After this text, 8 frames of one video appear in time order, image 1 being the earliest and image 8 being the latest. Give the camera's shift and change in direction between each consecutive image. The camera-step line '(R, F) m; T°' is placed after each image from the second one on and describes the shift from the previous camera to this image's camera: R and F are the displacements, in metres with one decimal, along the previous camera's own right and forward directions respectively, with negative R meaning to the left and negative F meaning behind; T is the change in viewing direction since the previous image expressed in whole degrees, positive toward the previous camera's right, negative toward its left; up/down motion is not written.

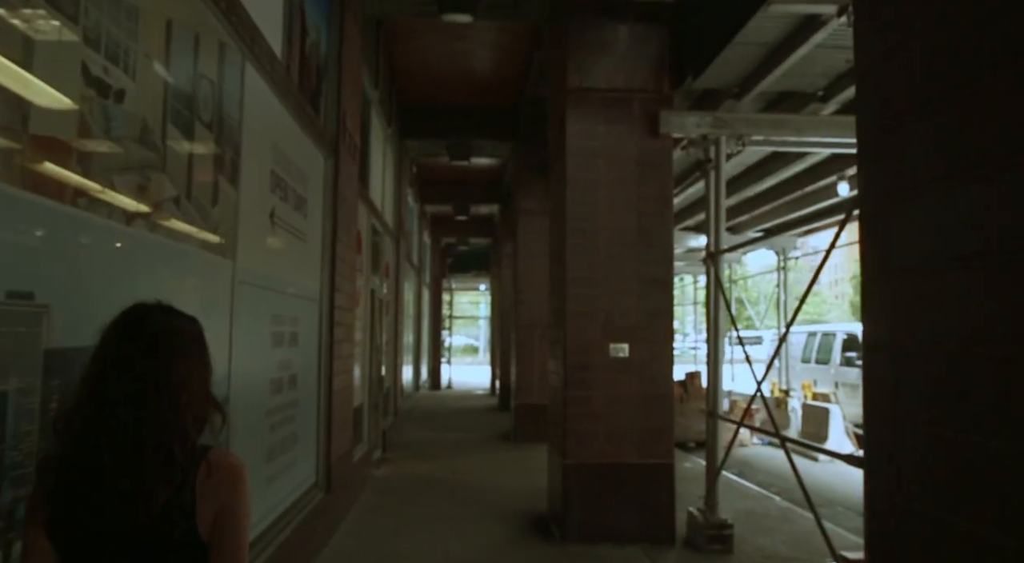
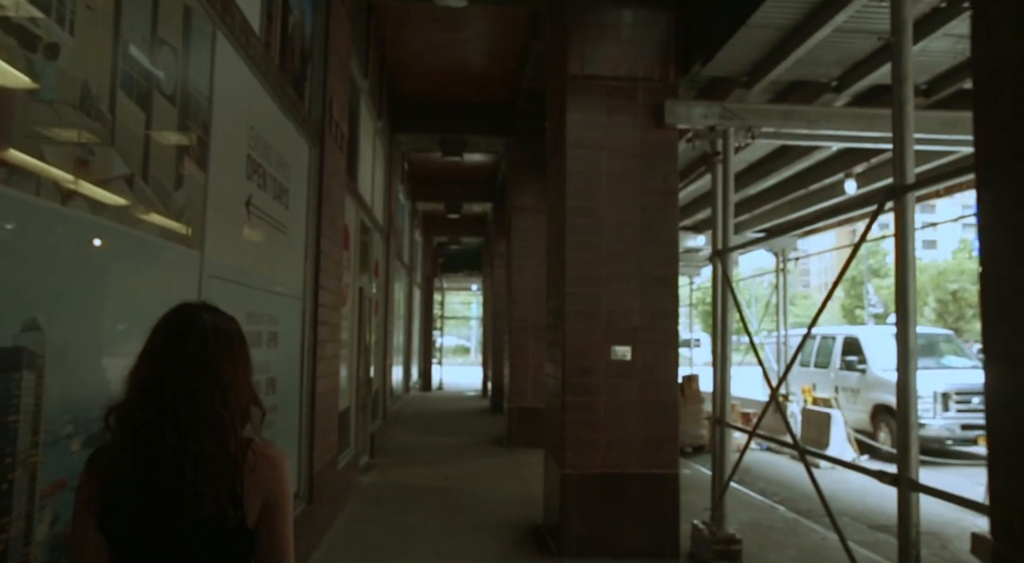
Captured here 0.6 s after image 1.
(0.0, +0.3) m; +1°
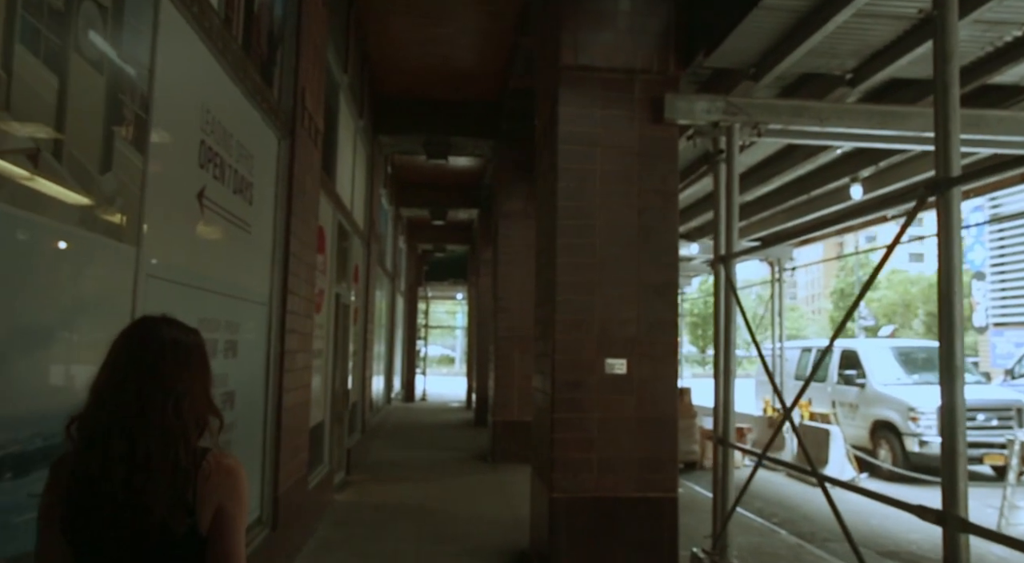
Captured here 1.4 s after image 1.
(0.0, +0.4) m; +1°
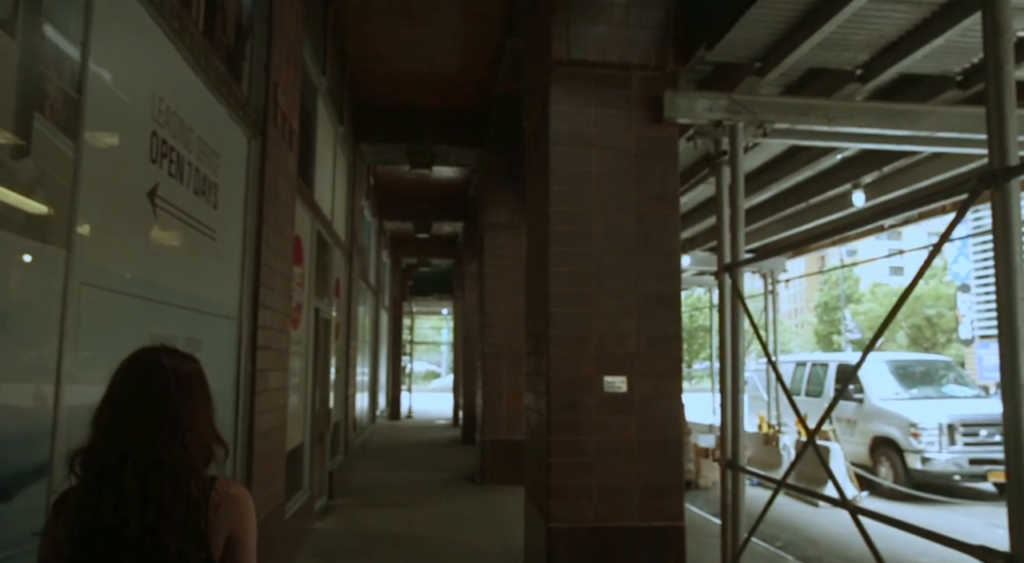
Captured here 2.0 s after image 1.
(0.0, +0.4) m; +1°
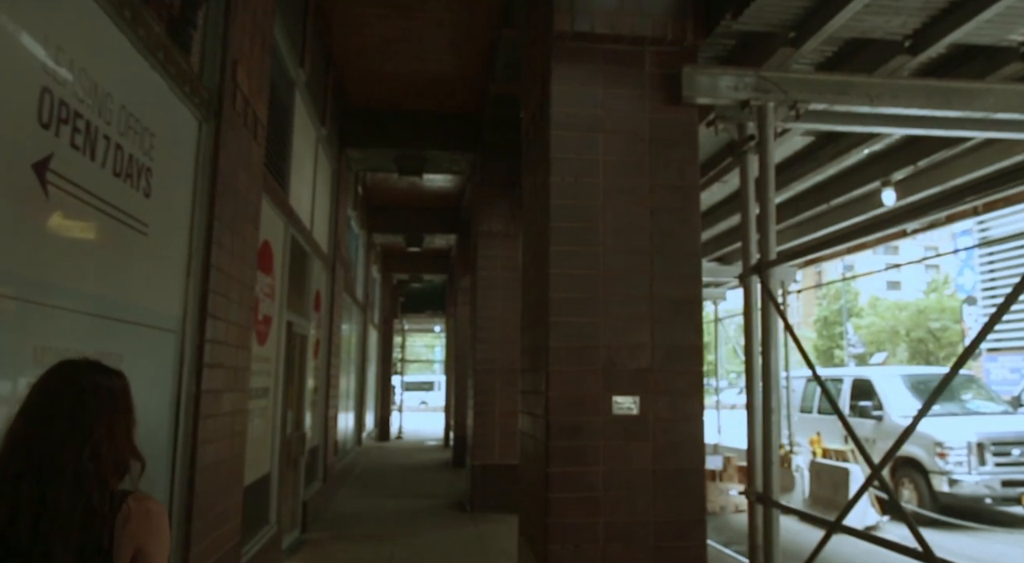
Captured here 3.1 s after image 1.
(0.0, +0.7) m; 0°
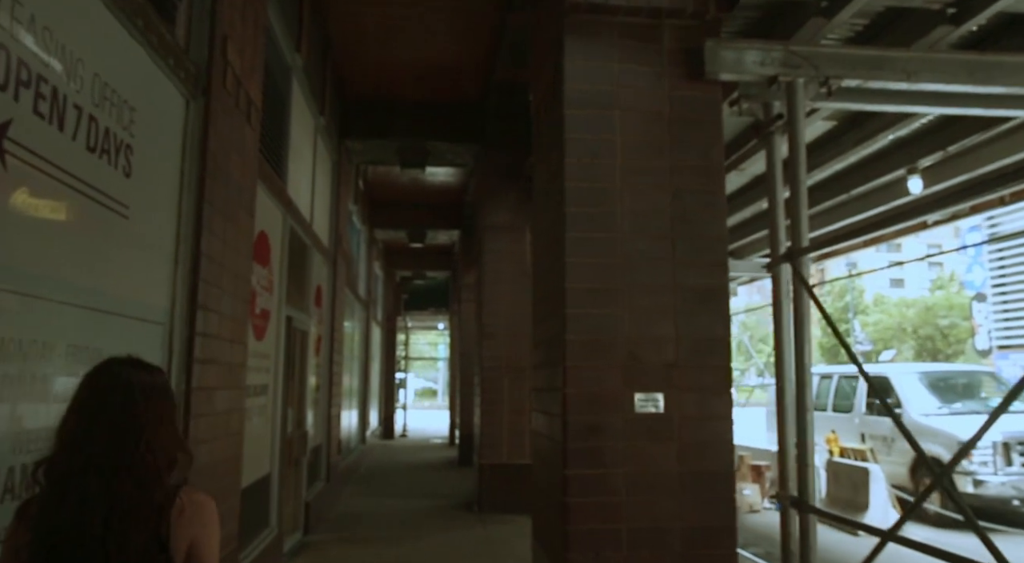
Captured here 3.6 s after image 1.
(0.0, +0.3) m; 0°
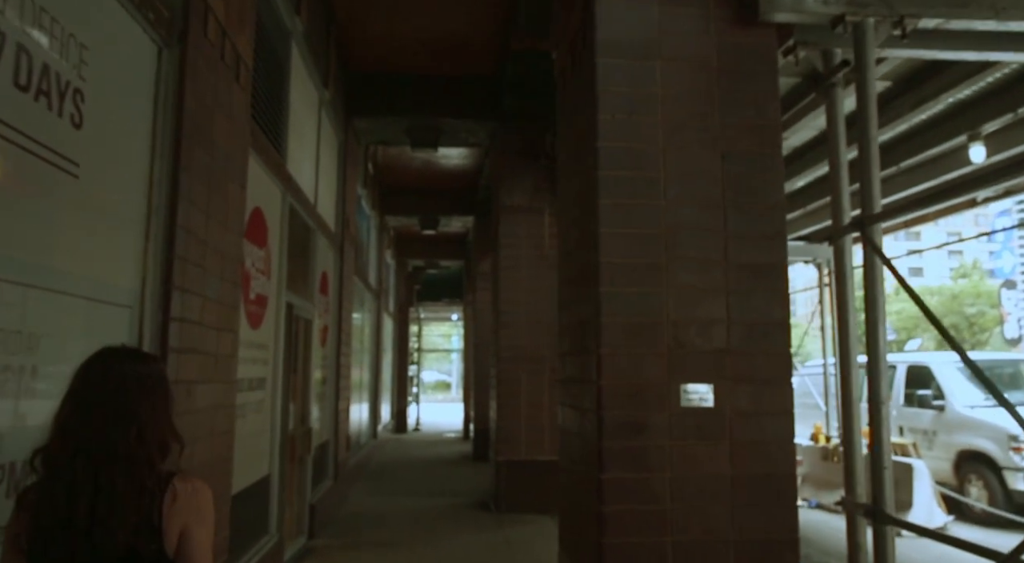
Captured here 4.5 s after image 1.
(-0.1, +0.5) m; -1°
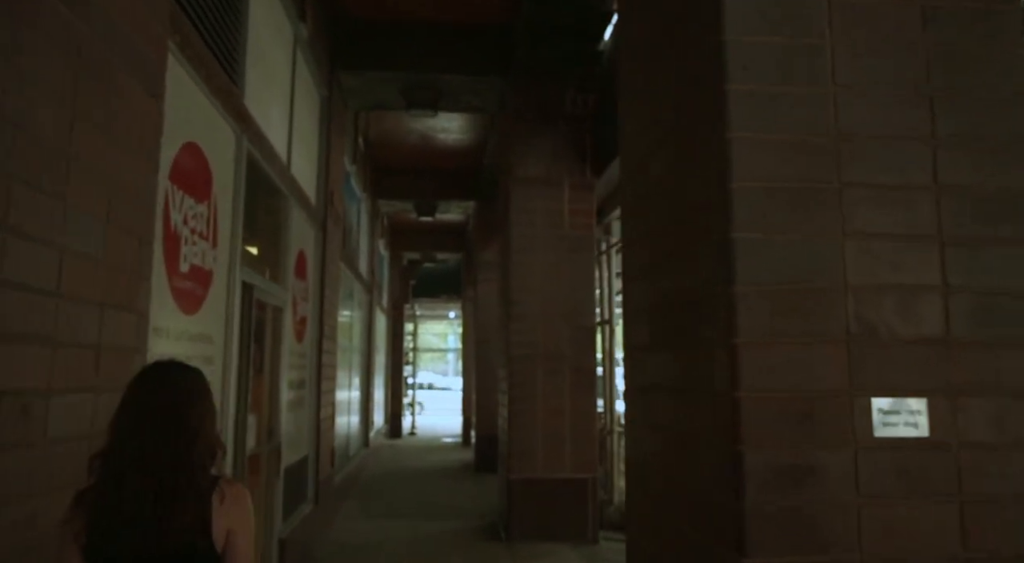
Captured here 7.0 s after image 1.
(-0.2, +1.4) m; 0°
